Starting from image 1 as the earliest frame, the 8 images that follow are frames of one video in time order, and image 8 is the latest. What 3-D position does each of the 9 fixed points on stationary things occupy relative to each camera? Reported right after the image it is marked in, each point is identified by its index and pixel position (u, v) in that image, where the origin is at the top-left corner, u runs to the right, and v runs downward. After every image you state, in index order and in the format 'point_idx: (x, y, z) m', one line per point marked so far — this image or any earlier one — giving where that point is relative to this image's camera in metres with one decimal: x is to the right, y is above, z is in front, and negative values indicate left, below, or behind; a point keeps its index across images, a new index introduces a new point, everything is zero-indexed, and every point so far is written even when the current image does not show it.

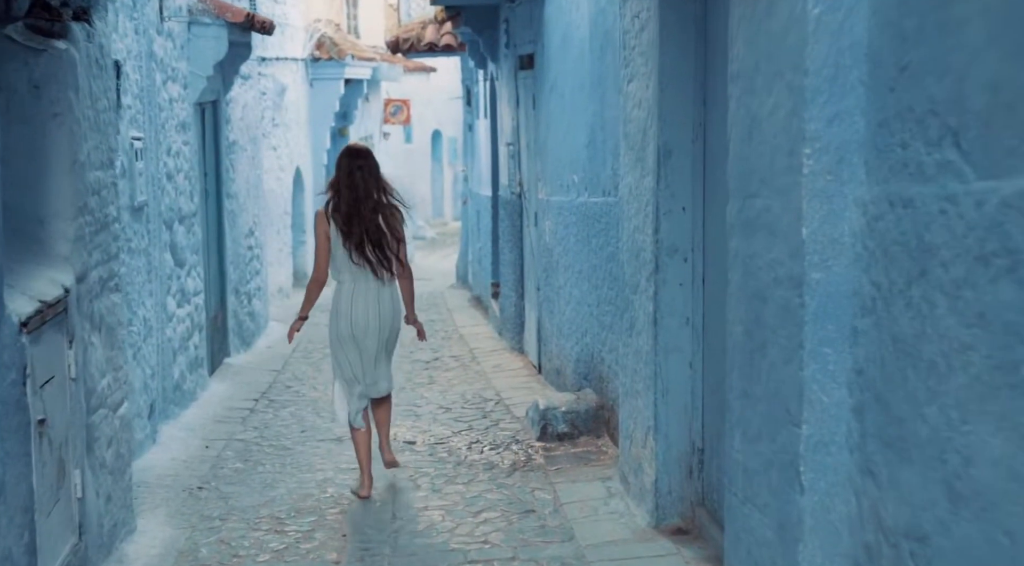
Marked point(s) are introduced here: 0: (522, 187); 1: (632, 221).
0: (+0.1, +0.8, +11.1) m
1: (+0.5, +0.3, +5.9) m
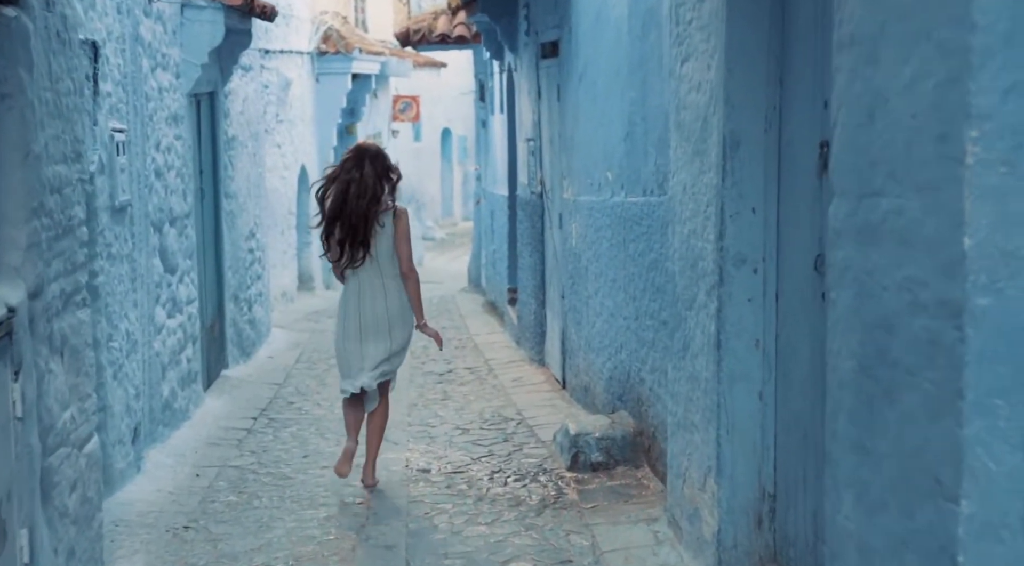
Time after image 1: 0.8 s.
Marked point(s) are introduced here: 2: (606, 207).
0: (+0.2, +0.7, +10.2) m
1: (+0.7, +0.2, +5.0) m
2: (+0.5, +0.4, +7.4) m
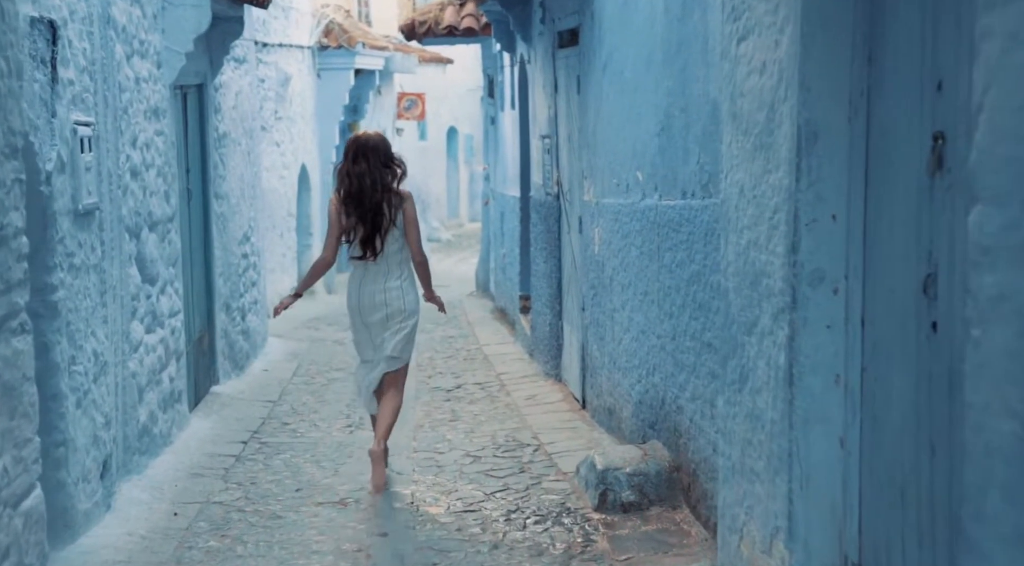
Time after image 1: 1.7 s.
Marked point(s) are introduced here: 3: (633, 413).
0: (+0.3, +0.7, +9.4) m
1: (+0.7, +0.2, +4.2) m
2: (+0.6, +0.4, +6.6) m
3: (+0.6, -0.7, +6.9) m
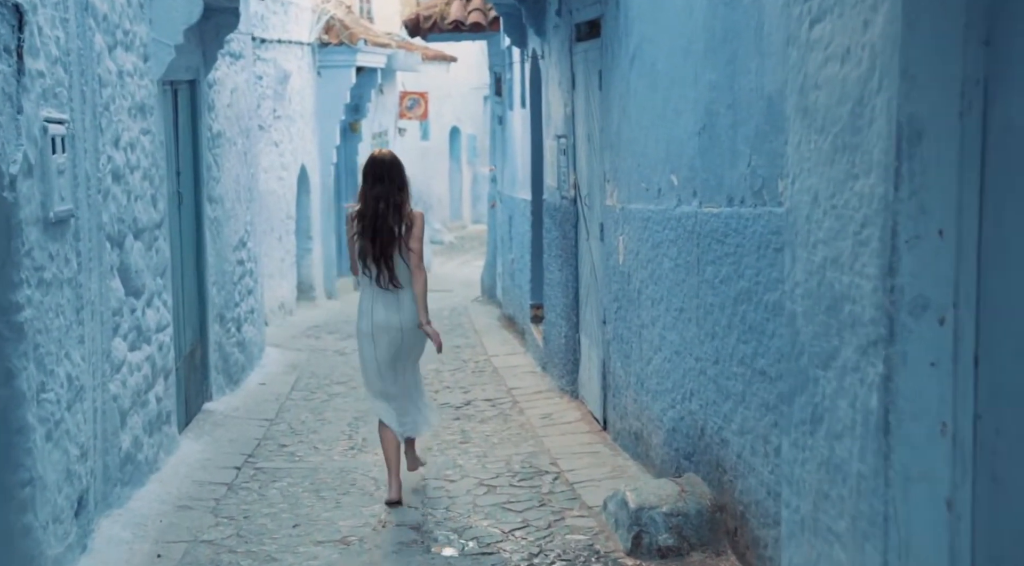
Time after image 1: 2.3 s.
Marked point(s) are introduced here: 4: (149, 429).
0: (+0.4, +0.6, +8.8) m
1: (+0.8, +0.1, +3.6) m
2: (+0.7, +0.3, +6.0) m
3: (+0.7, -0.7, +6.2) m
4: (-1.9, -0.8, +7.0) m
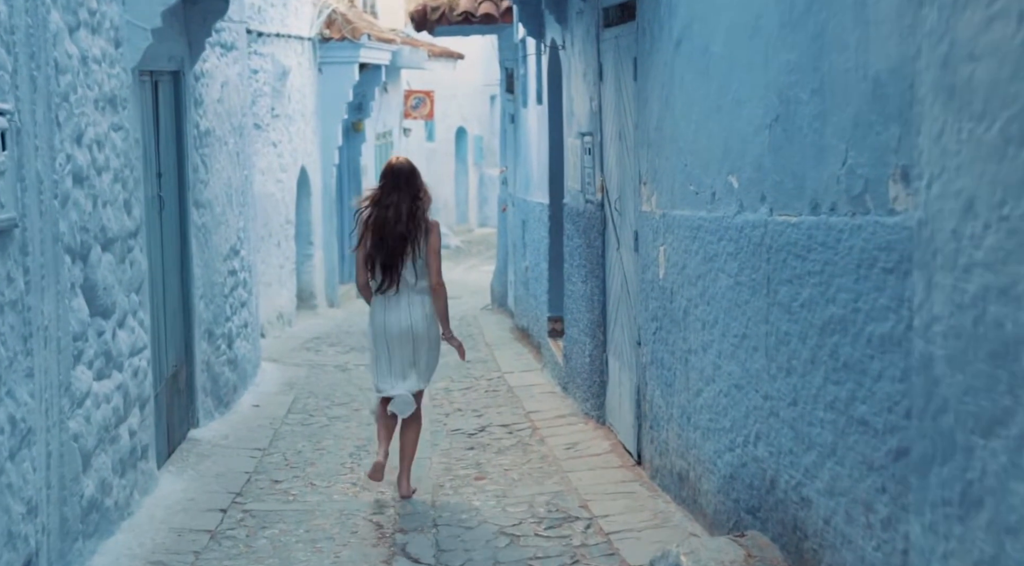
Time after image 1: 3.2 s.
0: (+0.5, +0.5, +7.9) m
1: (+0.9, 0.0, +2.7) m
2: (+0.8, +0.2, +5.0) m
3: (+0.8, -0.8, +5.3) m
4: (-1.8, -0.8, +6.1) m
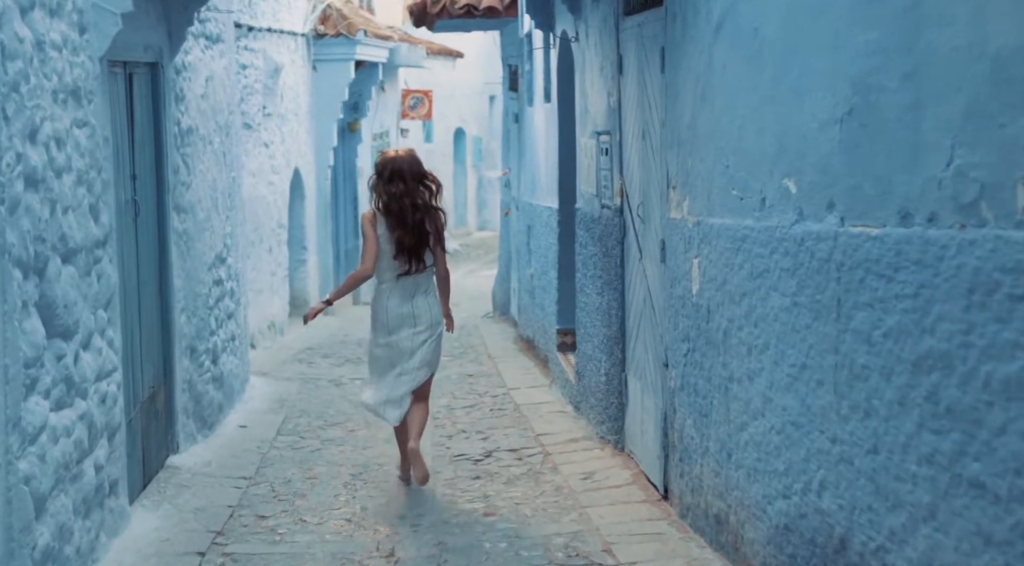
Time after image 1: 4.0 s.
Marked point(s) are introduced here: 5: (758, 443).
0: (+0.6, +0.5, +7.2) m
1: (+1.0, -0.1, +2.0) m
2: (+0.9, +0.1, +4.3) m
3: (+0.9, -0.9, +4.6) m
4: (-1.7, -0.9, +5.4) m
5: (+0.9, -0.6, +4.7) m
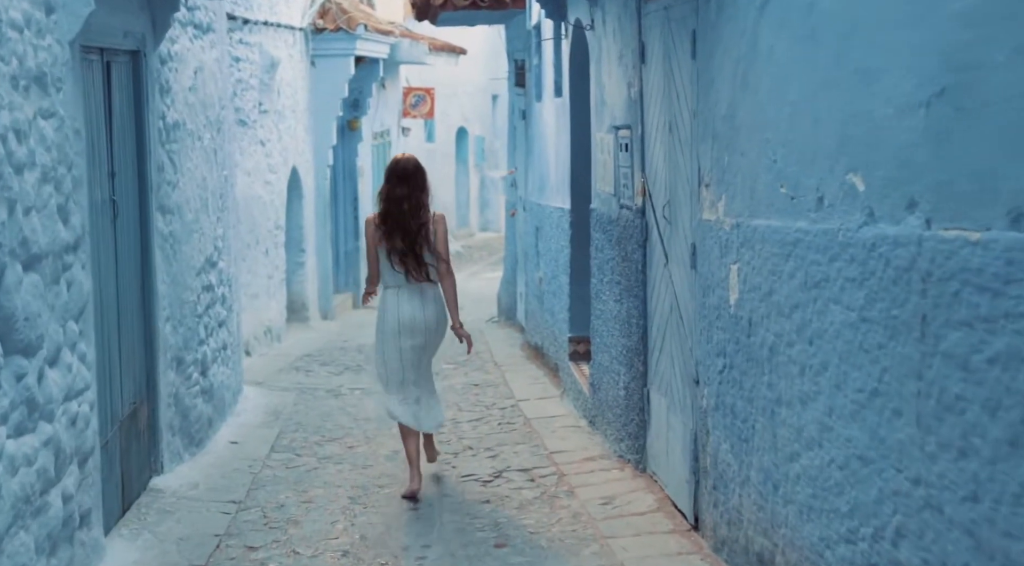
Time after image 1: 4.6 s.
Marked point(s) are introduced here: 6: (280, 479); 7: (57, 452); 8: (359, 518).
0: (+0.7, +0.4, +6.6) m
1: (+1.1, -0.1, +1.4) m
2: (+0.9, +0.1, +3.7) m
3: (+0.9, -0.9, +4.0) m
4: (-1.7, -0.9, +4.8) m
5: (+0.9, -0.6, +4.1) m
6: (-1.3, -1.1, +7.4) m
7: (-1.7, -0.6, +5.0) m
8: (-0.7, -1.1, +6.5) m
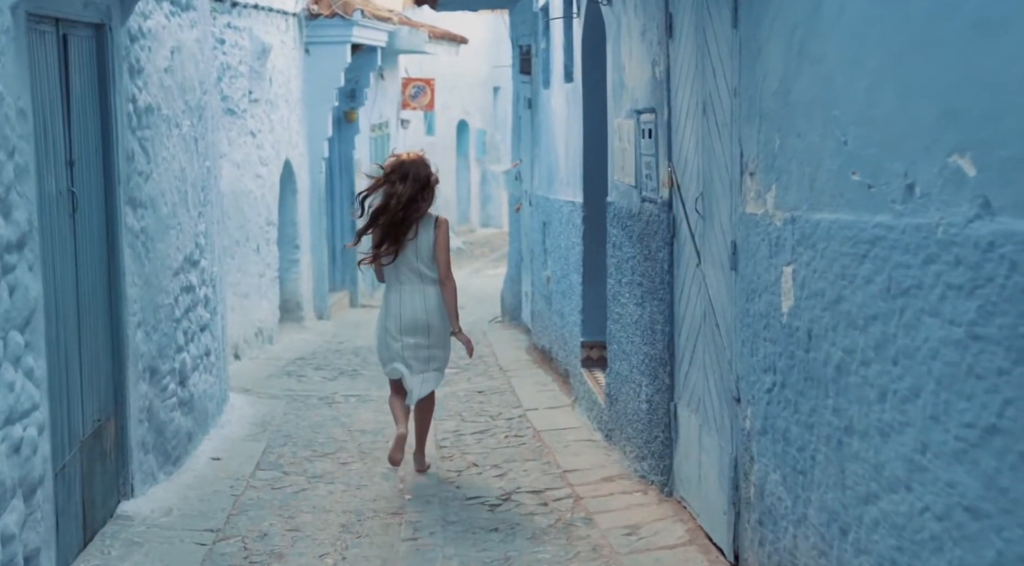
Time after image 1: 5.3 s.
0: (+0.7, +0.4, +5.8) m
1: (+1.1, -0.1, +0.6) m
2: (+1.0, +0.1, +3.0) m
3: (+1.0, -0.9, +3.3) m
4: (-1.6, -1.0, +4.1) m
5: (+1.0, -0.6, +3.4) m
6: (-1.2, -1.1, +6.7) m
7: (-1.6, -0.6, +4.2) m
8: (-0.7, -1.1, +5.7) m
